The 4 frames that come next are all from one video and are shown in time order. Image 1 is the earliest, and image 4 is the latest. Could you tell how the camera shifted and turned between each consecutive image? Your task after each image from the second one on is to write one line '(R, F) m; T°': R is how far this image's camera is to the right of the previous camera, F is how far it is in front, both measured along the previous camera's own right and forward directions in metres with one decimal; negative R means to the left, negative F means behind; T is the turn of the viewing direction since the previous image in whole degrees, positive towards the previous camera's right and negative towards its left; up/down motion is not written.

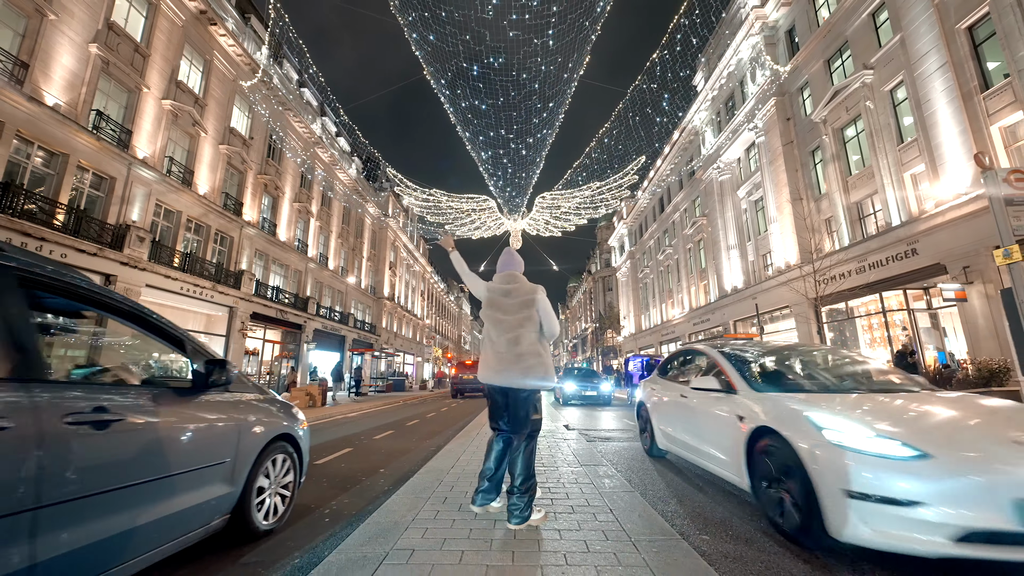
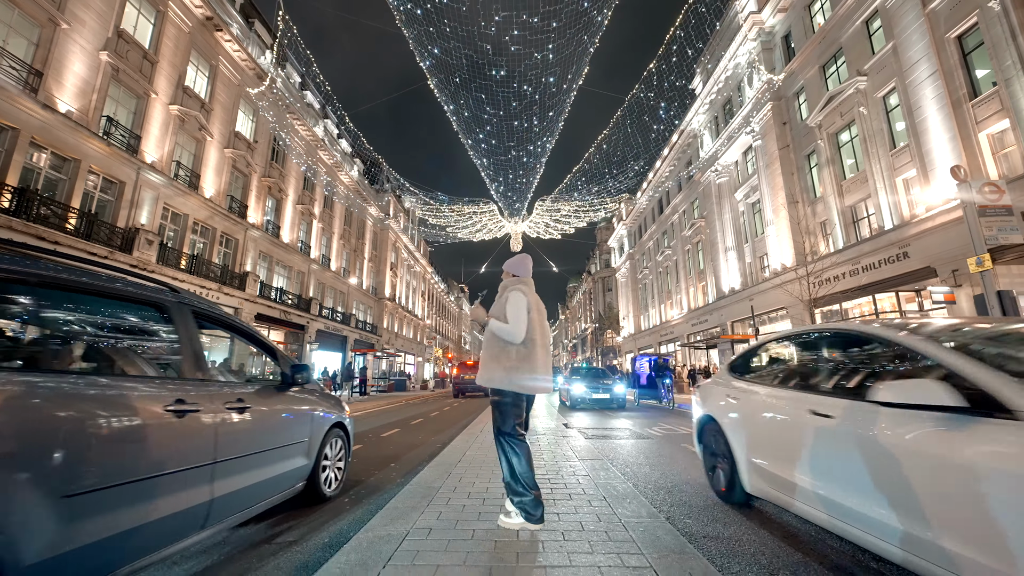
(0.0, -0.3) m; 0°
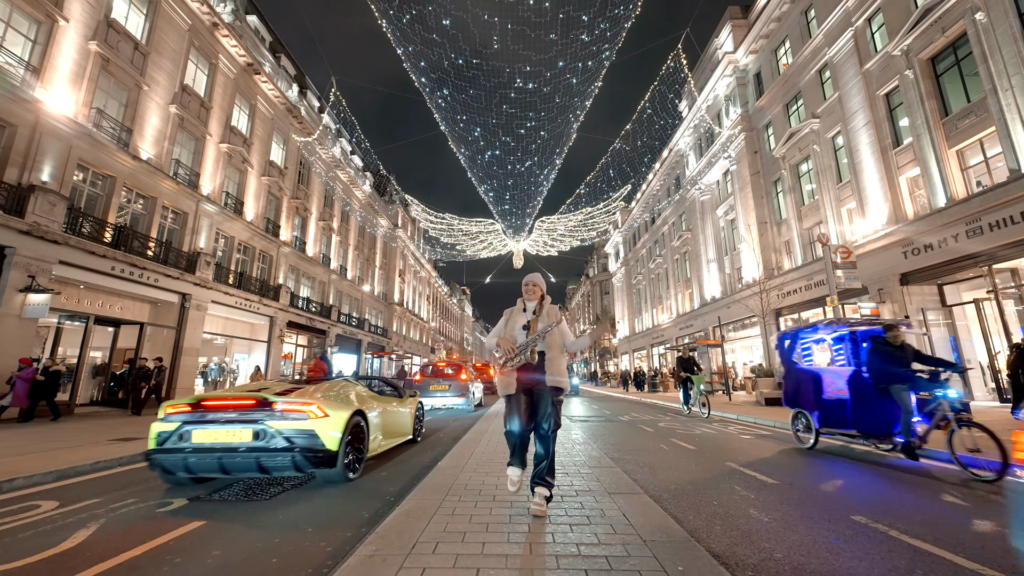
(-0.1, -2.6) m; 0°
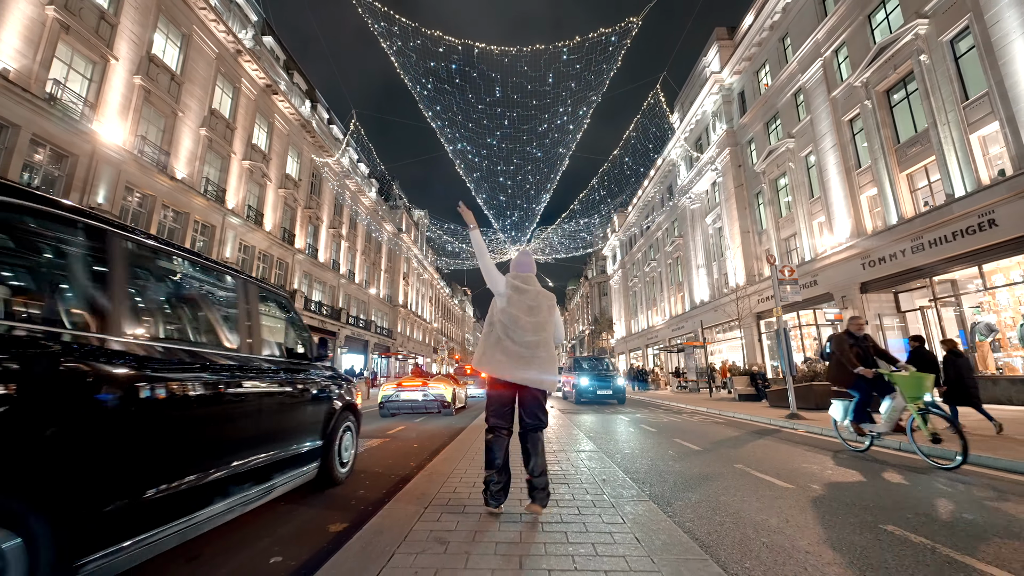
(0.0, -1.6) m; 0°
